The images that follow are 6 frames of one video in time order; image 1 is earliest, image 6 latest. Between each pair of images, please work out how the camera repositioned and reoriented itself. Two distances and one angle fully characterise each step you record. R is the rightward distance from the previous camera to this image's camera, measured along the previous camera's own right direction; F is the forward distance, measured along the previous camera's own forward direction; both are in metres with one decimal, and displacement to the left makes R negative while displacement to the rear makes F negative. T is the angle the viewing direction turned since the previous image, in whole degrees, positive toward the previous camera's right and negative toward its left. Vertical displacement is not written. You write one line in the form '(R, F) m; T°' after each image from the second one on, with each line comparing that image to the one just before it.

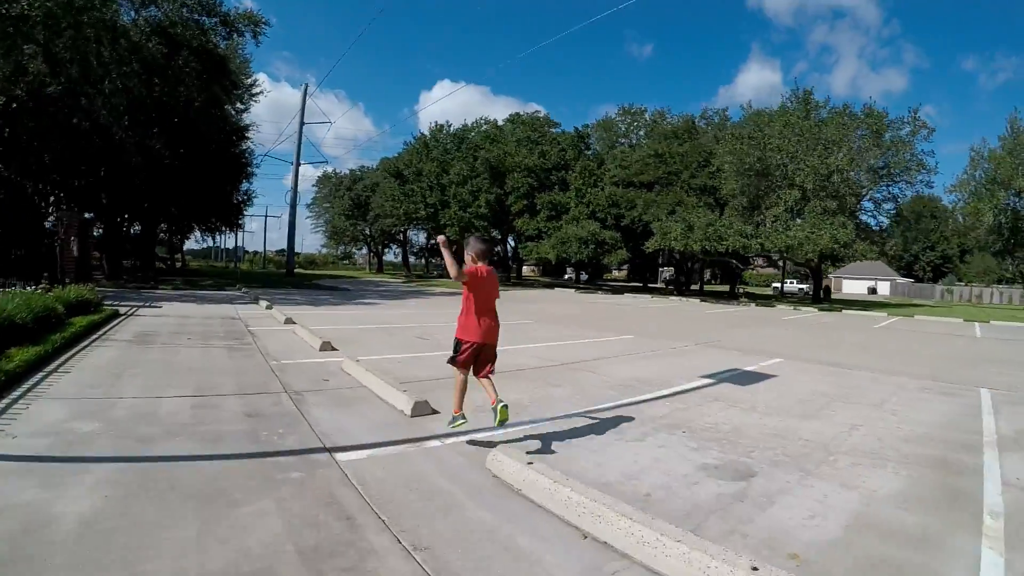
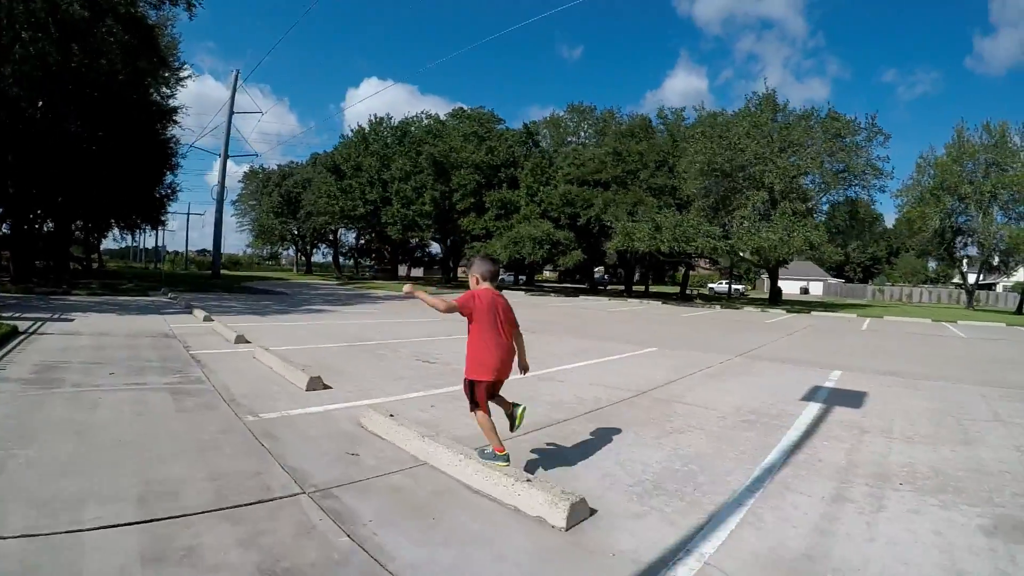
(-0.6, +1.0) m; +6°
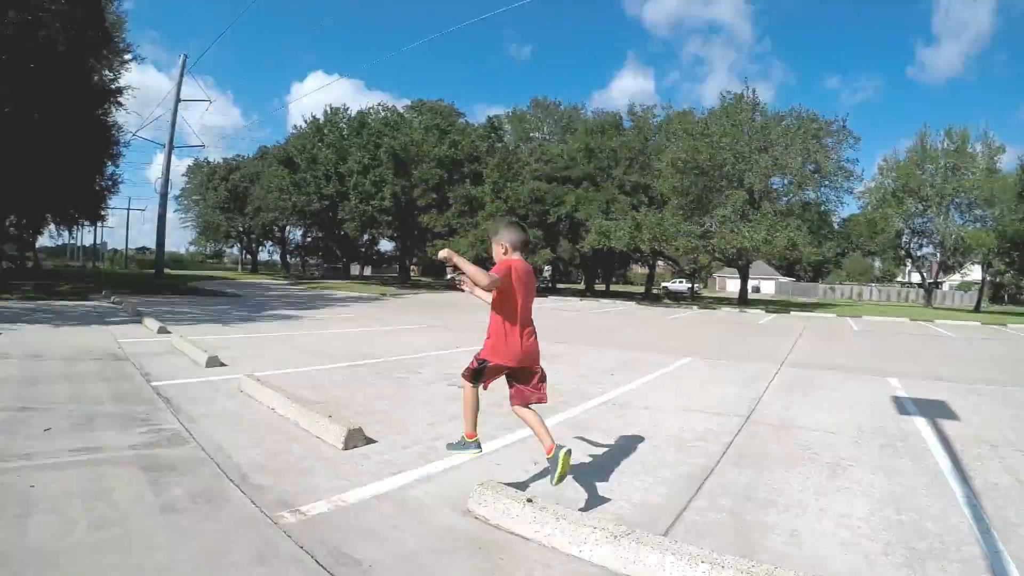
(-0.5, +0.7) m; +5°
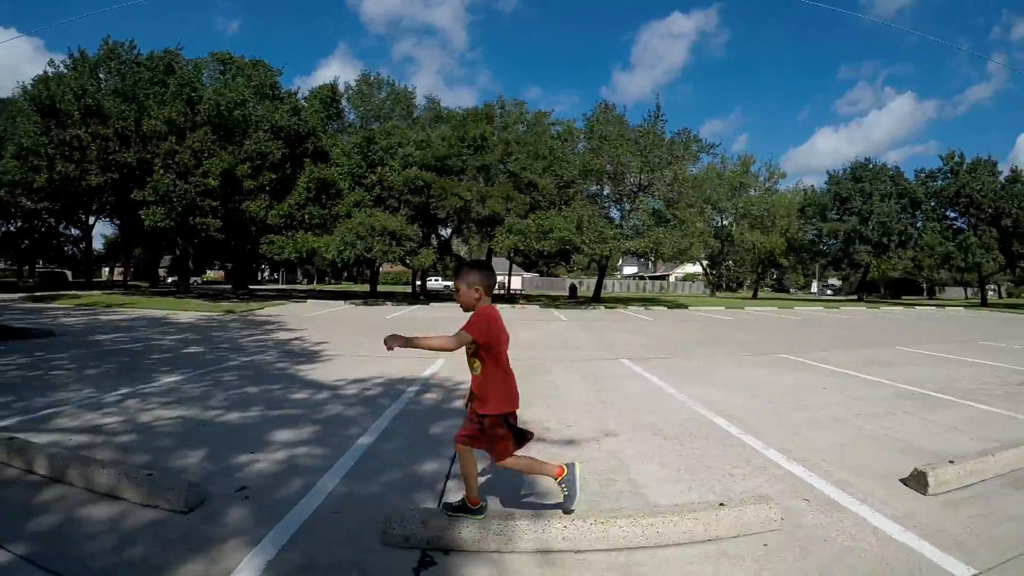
(-6.2, +3.6) m; +34°
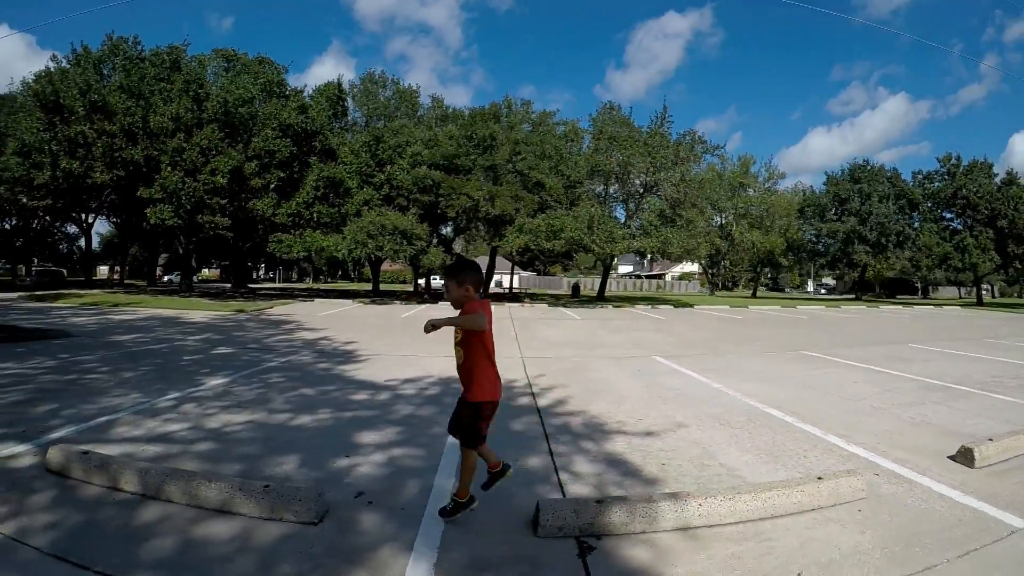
(-0.6, -0.1) m; +1°
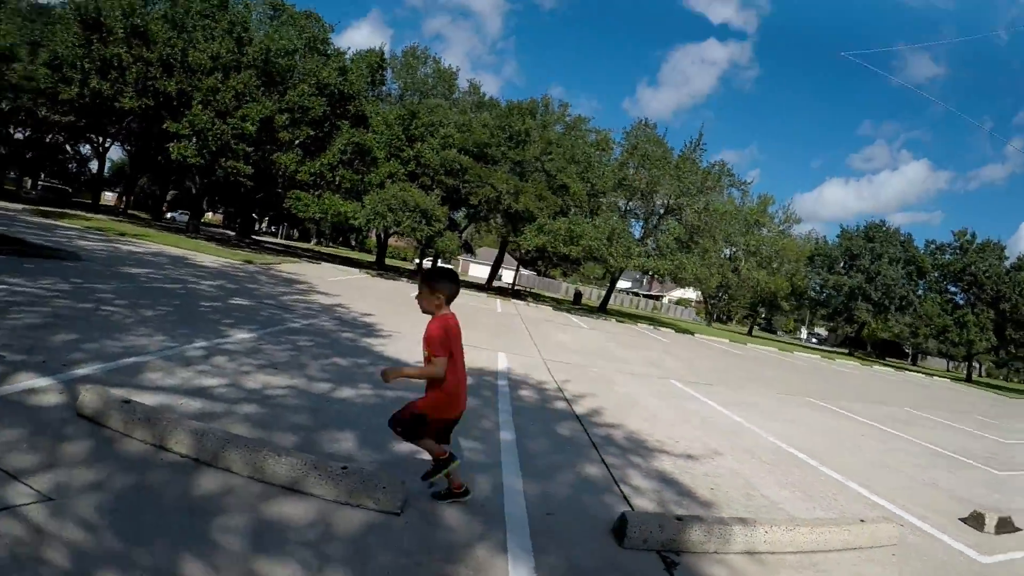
(-0.5, 0.0) m; +1°
